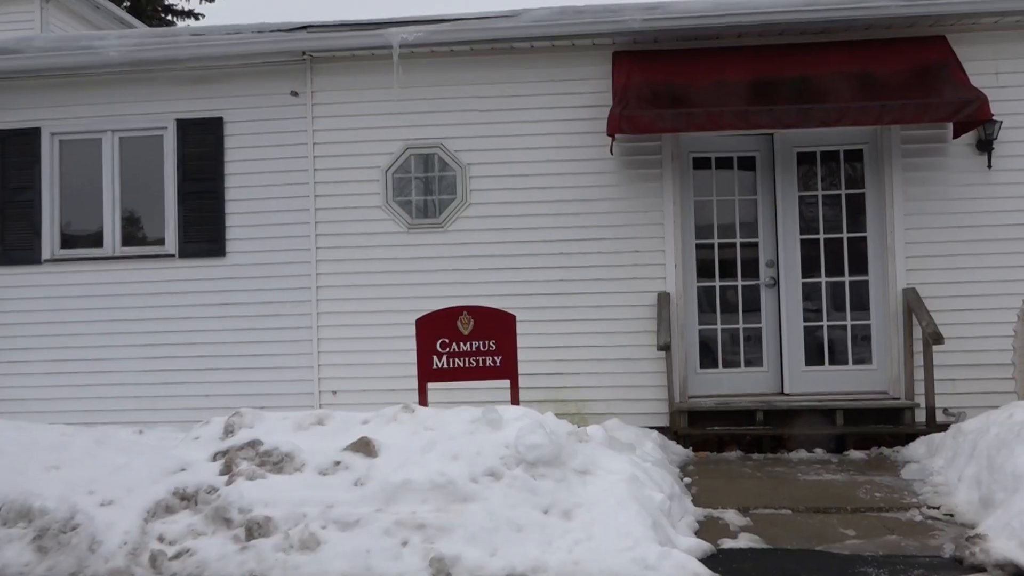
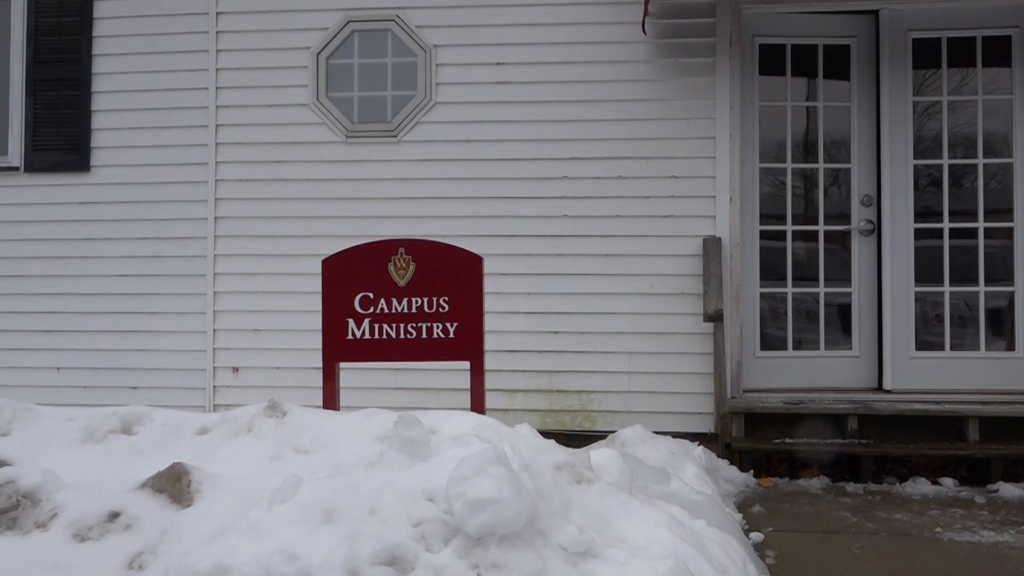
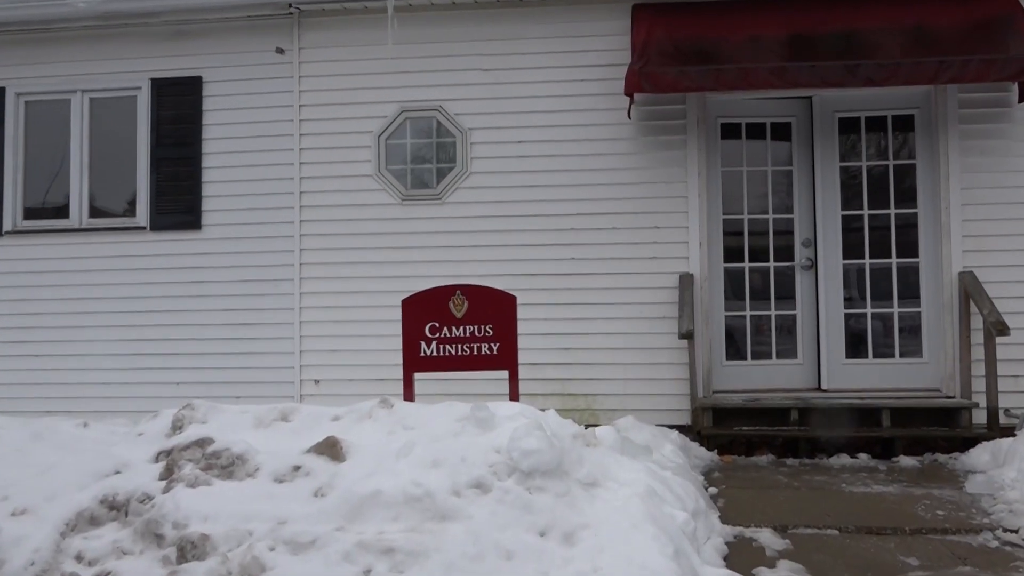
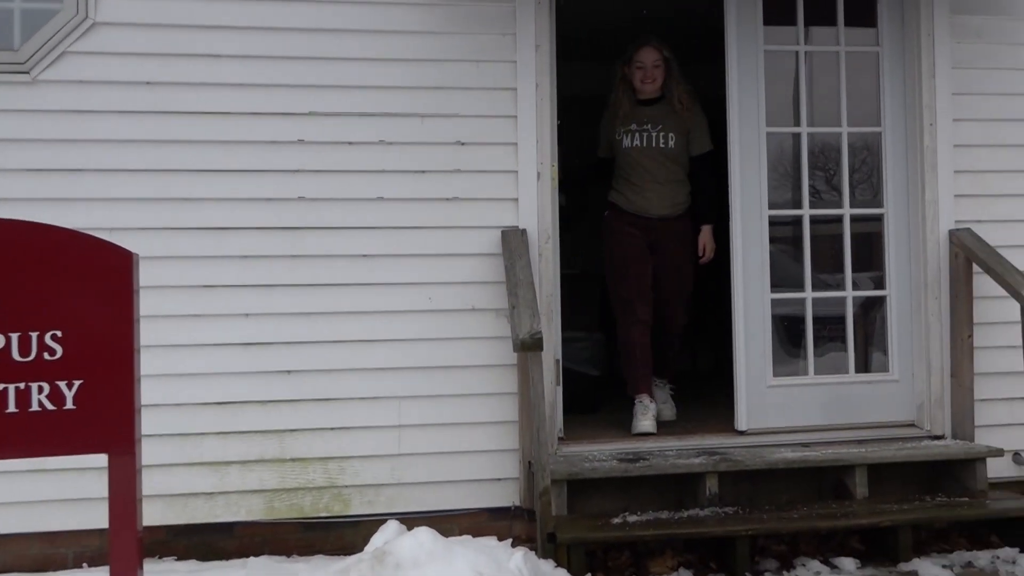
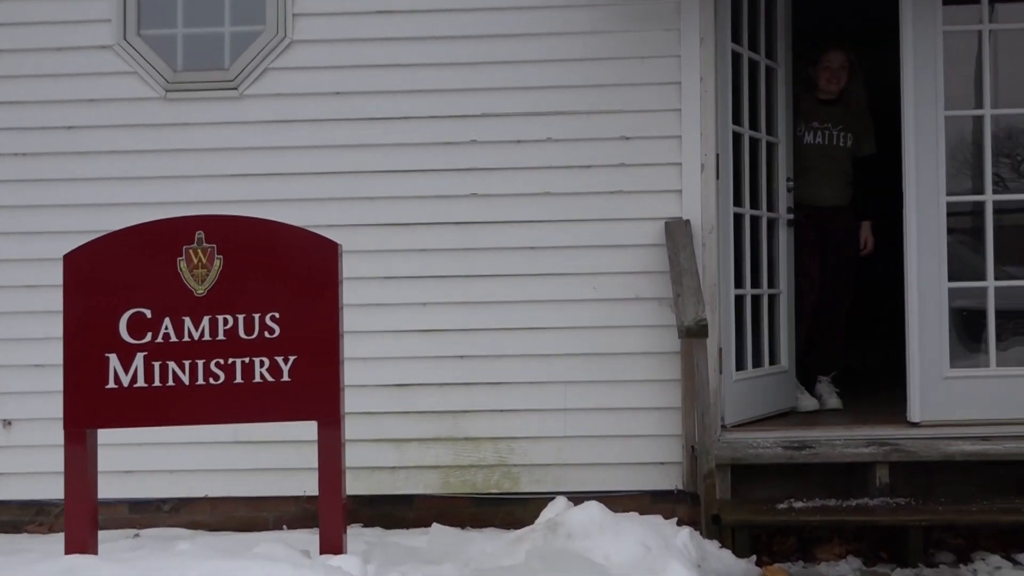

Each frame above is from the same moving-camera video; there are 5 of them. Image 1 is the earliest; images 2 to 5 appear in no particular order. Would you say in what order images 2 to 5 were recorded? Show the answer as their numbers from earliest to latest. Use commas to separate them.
3, 2, 5, 4
